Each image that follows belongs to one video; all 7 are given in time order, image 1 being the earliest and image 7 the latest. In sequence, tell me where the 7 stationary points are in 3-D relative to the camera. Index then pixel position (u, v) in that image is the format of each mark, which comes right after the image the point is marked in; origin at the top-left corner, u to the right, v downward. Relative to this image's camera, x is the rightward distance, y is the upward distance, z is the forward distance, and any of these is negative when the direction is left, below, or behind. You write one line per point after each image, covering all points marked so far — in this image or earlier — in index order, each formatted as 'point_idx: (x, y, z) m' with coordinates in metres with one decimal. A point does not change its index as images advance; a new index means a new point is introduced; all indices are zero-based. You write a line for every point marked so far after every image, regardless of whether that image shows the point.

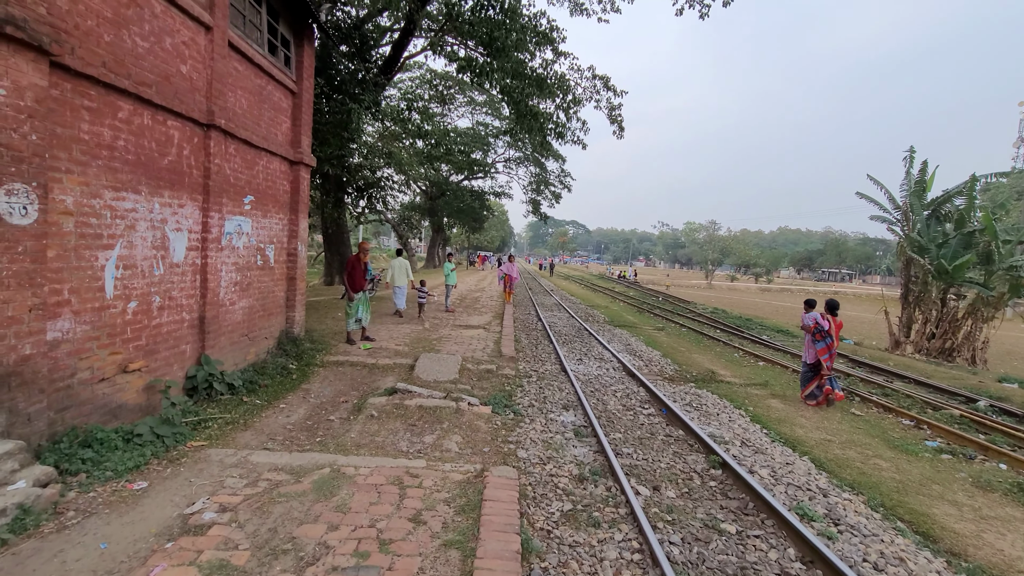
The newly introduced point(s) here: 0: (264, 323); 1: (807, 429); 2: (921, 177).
0: (-3.3, -0.5, +6.5) m
1: (+3.6, -1.7, +5.9) m
2: (+12.5, +3.4, +15.0) m
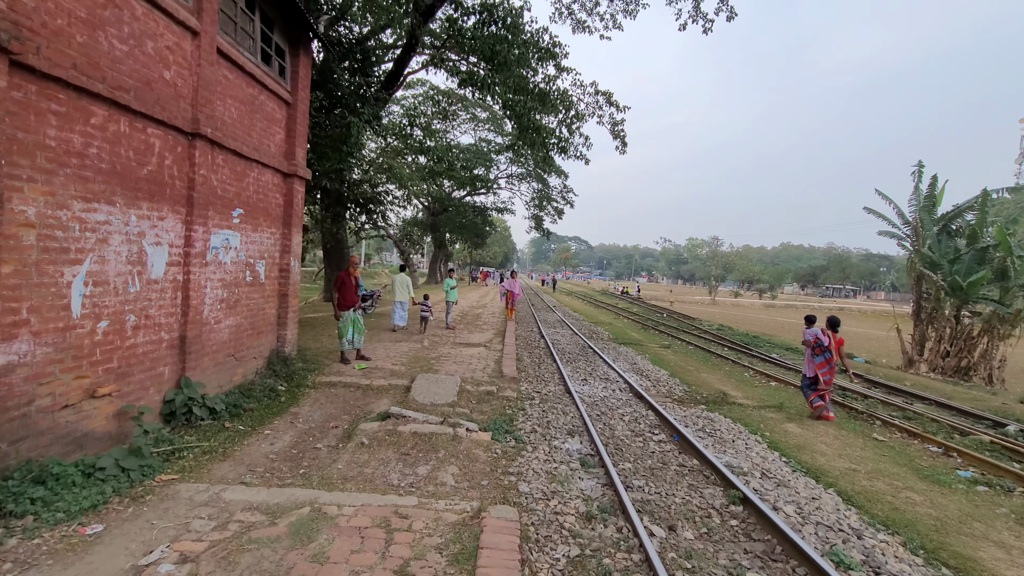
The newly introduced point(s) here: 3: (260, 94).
0: (-3.3, -0.7, +6.2) m
1: (+3.6, -1.9, +5.6) m
2: (+12.5, +2.9, +14.7) m
3: (-3.1, +2.4, +6.0) m
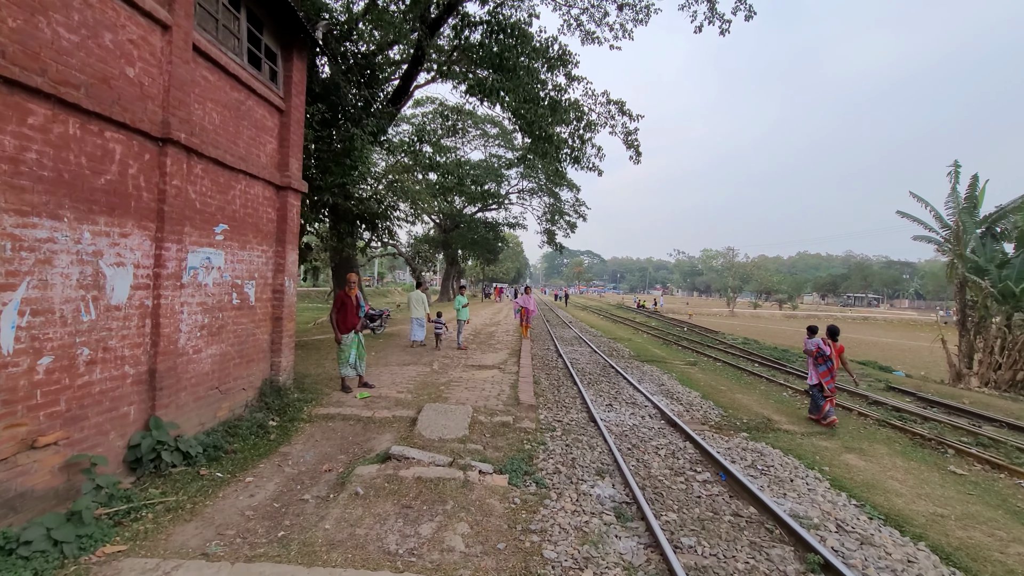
0: (-3.1, -1.0, +5.6) m
1: (+3.8, -2.0, +4.7) m
2: (+12.9, +2.7, +13.8) m
3: (-3.0, +2.1, +5.5) m
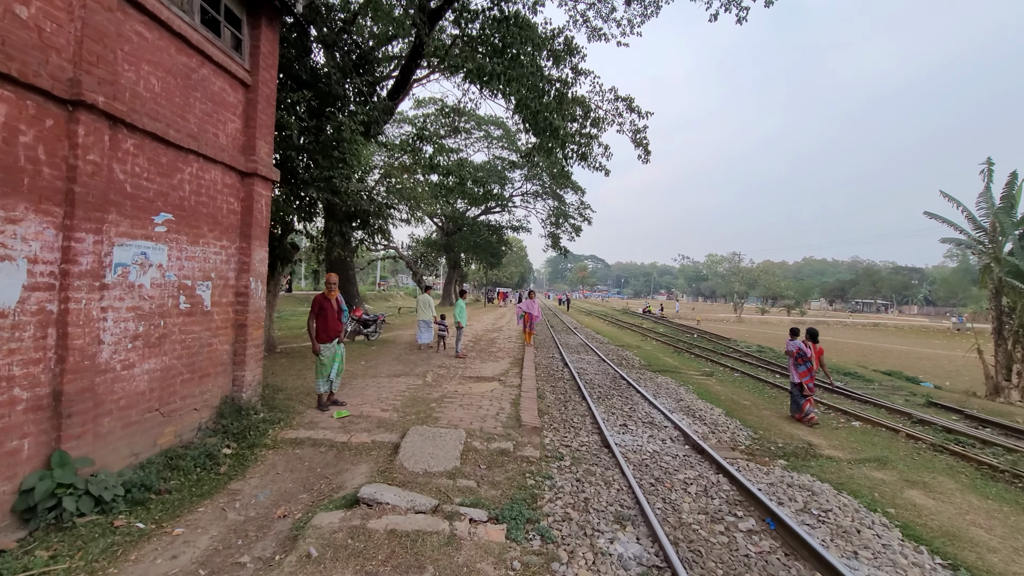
0: (-3.1, -1.0, +4.7) m
1: (+3.8, -2.0, +3.8) m
2: (+13.0, +2.5, +12.8) m
3: (-3.0, +2.1, +4.7) m
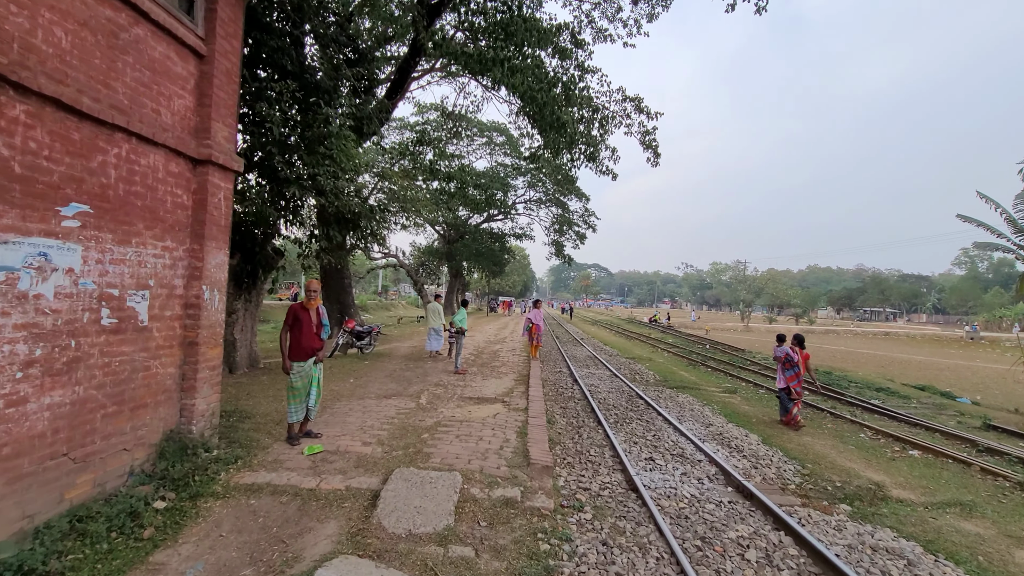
0: (-3.0, -1.1, +3.8) m
1: (+3.9, -2.1, +2.8) m
2: (+13.1, +2.3, +11.8) m
3: (-2.9, +2.0, +3.8) m
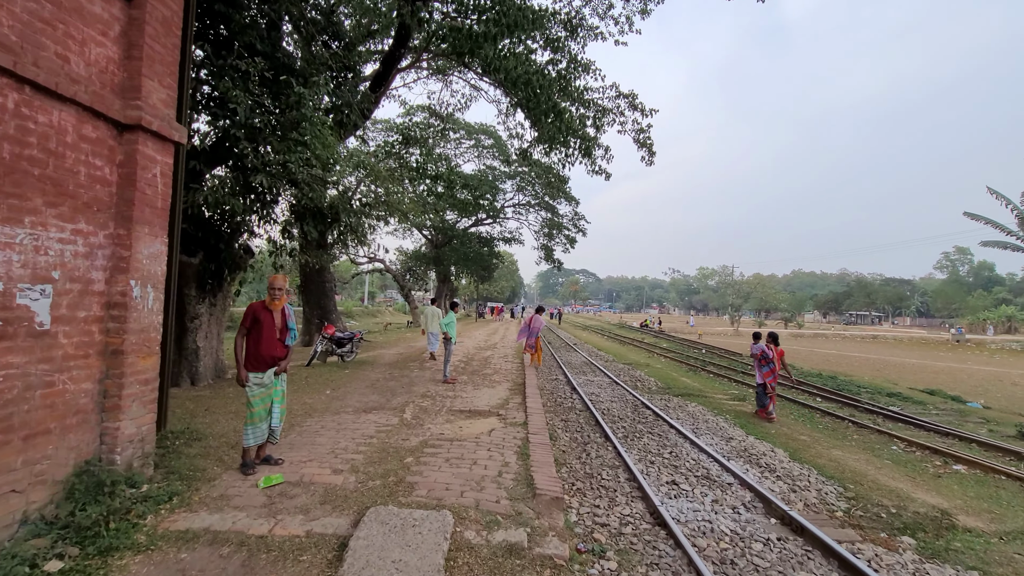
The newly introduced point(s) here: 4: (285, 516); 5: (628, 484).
0: (-3.0, -1.0, +2.9) m
1: (+3.9, -2.0, +2.0) m
2: (+12.9, +2.3, +11.4) m
3: (-2.9, +2.1, +2.9) m
4: (-1.6, -1.6, +3.5) m
5: (+1.1, -1.9, +4.8) m
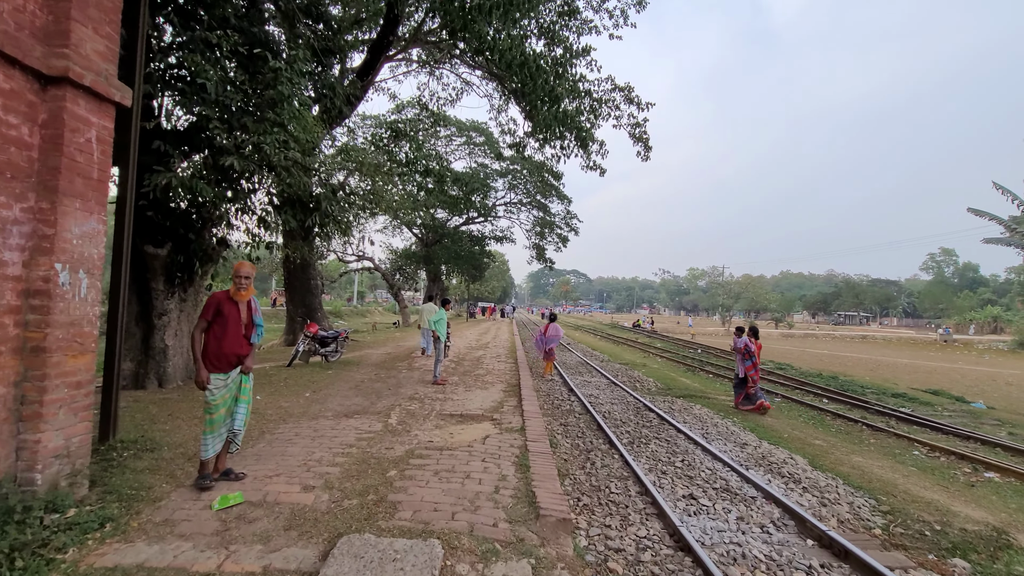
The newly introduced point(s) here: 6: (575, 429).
0: (-3.0, -0.9, +2.3) m
1: (+3.9, -1.9, +1.6) m
2: (+12.7, +2.4, +11.1) m
3: (-2.9, +2.2, +2.3) m
4: (-1.6, -1.5, +2.9) m
5: (+1.1, -1.8, +4.2) m
6: (+0.8, -1.8, +6.4) m
